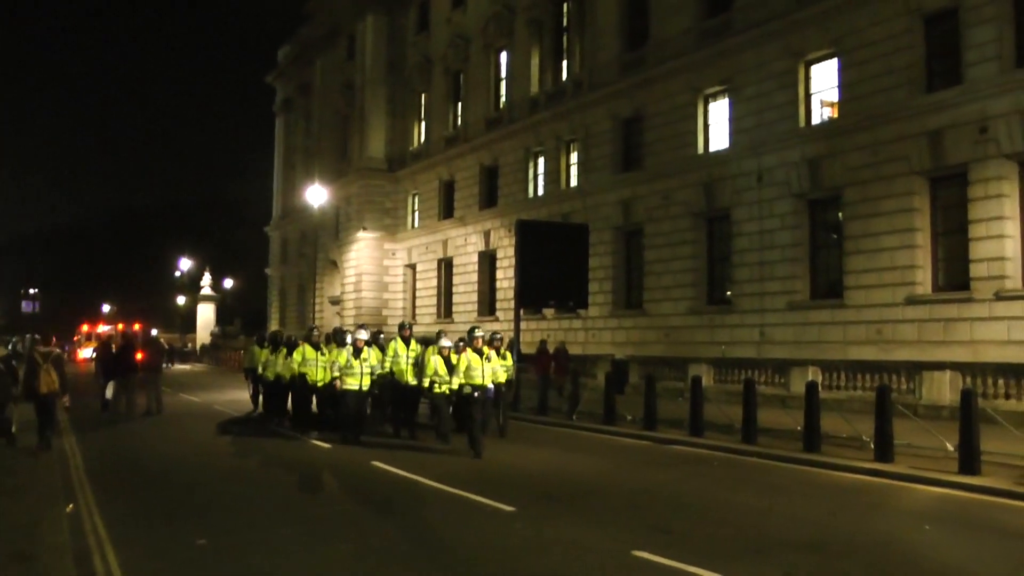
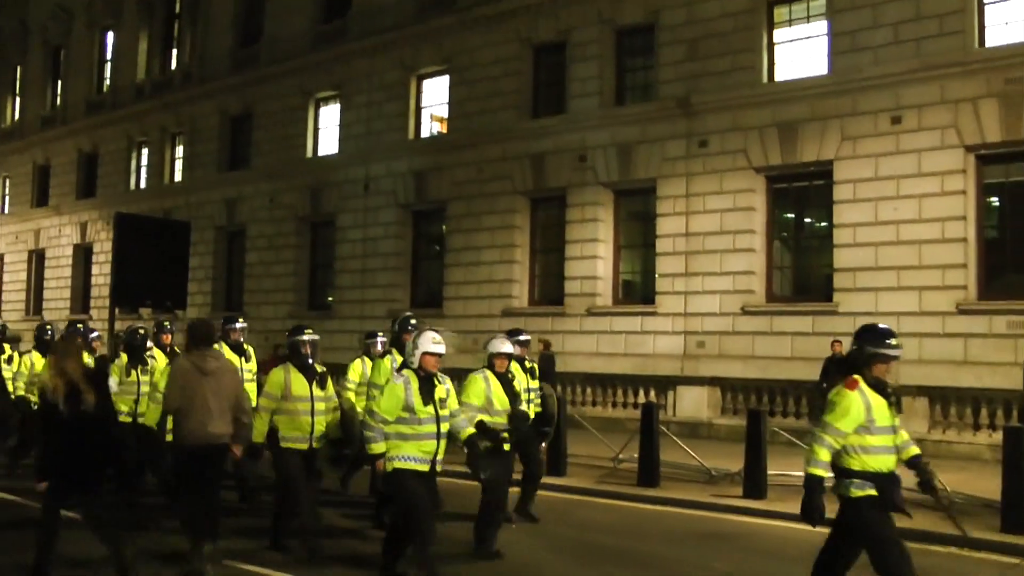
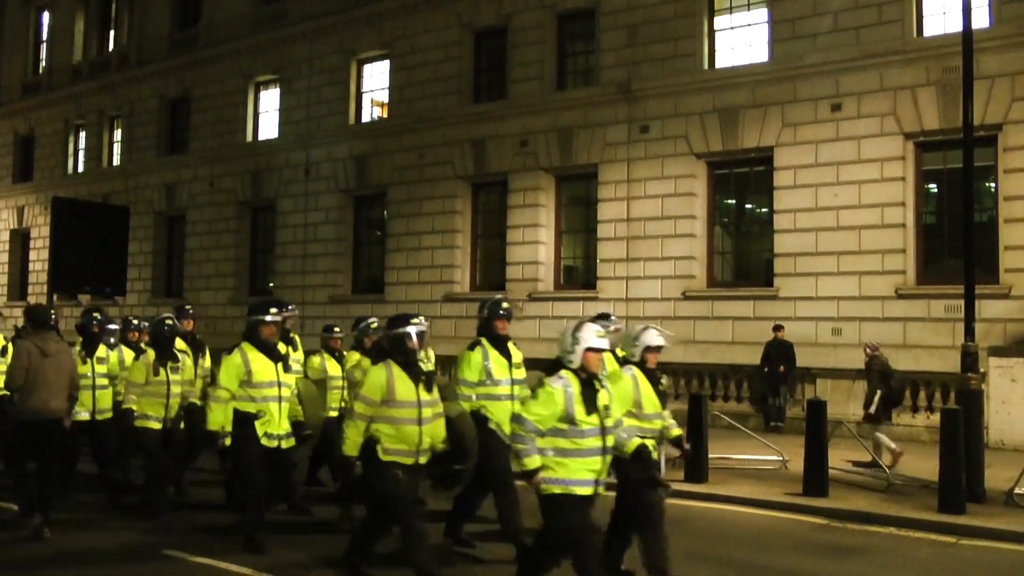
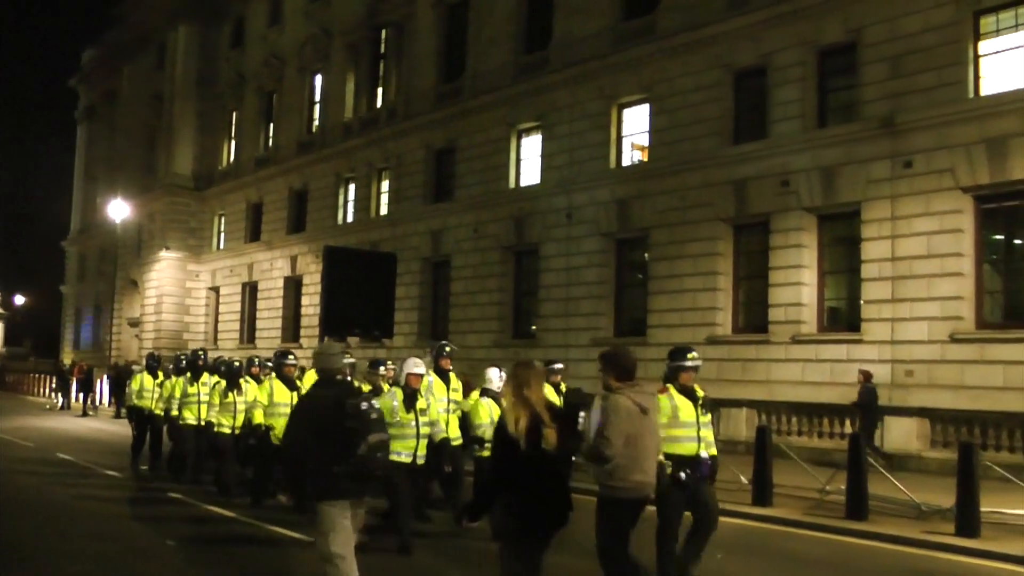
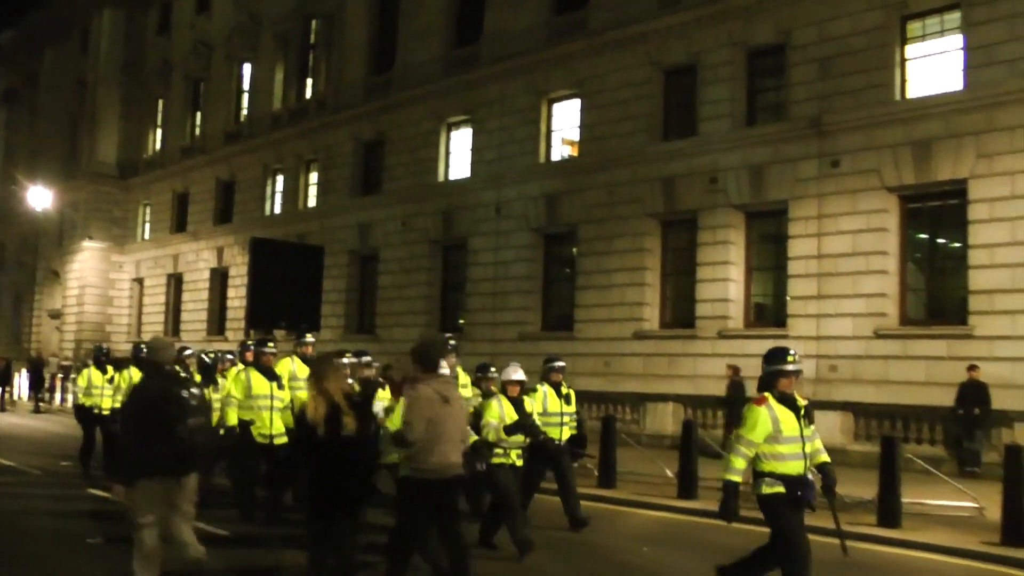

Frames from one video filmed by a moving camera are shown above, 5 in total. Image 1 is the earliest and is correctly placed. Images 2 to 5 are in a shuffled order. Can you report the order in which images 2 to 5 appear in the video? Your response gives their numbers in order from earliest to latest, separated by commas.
4, 5, 2, 3
